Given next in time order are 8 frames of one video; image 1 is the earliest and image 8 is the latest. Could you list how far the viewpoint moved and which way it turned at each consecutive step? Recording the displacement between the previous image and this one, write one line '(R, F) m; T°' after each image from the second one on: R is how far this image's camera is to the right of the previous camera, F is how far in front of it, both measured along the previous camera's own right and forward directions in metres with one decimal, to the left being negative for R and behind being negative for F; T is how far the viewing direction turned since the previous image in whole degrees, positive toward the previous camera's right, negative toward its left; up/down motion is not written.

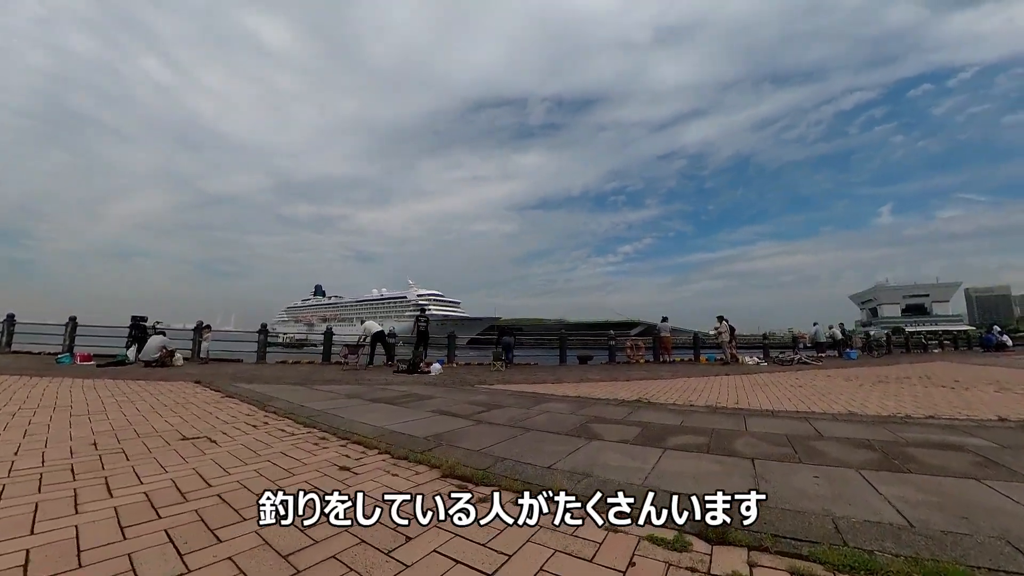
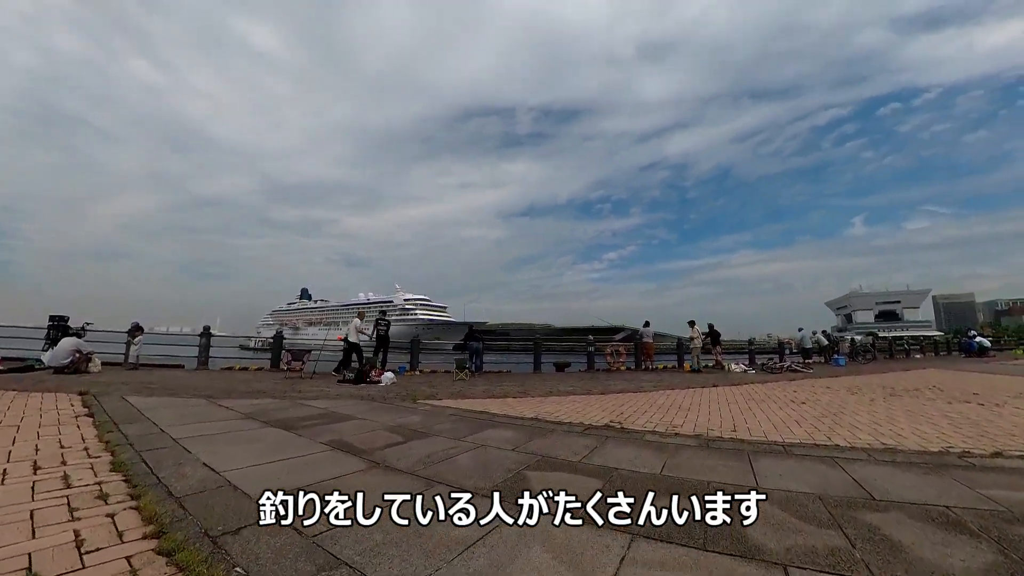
(+0.6, +1.5) m; +2°
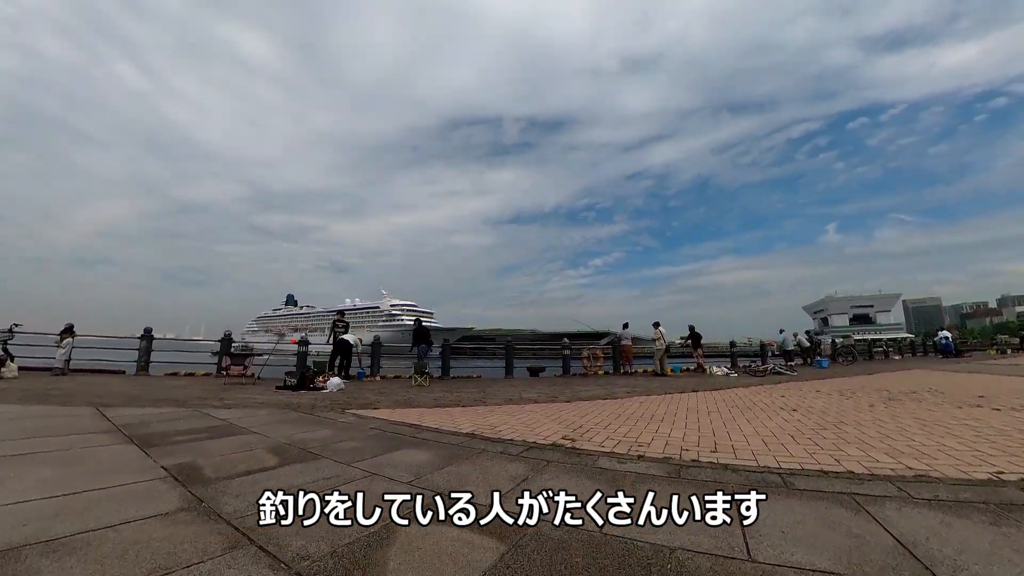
(+0.6, +1.1) m; +2°
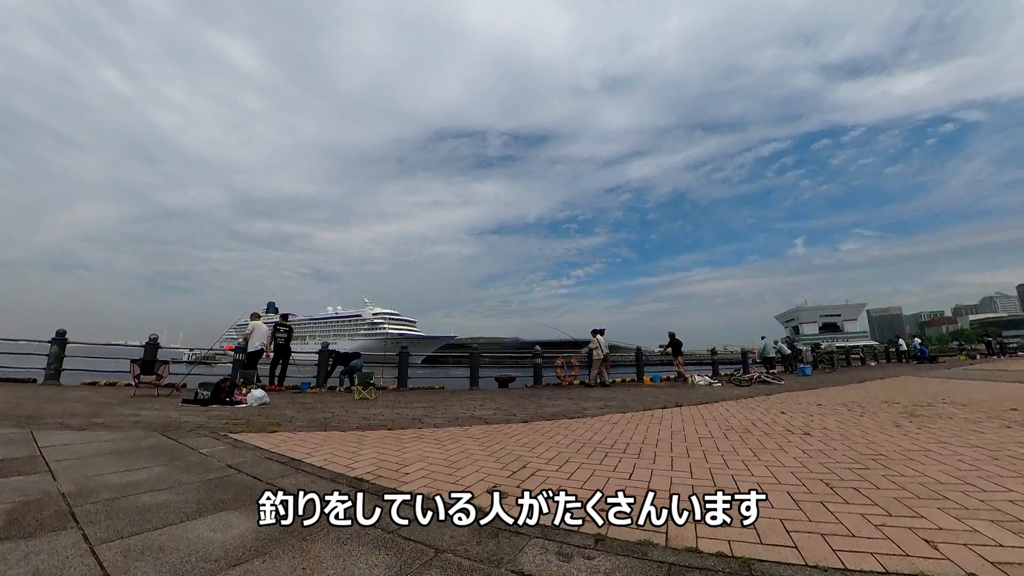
(+0.5, +1.5) m; +2°
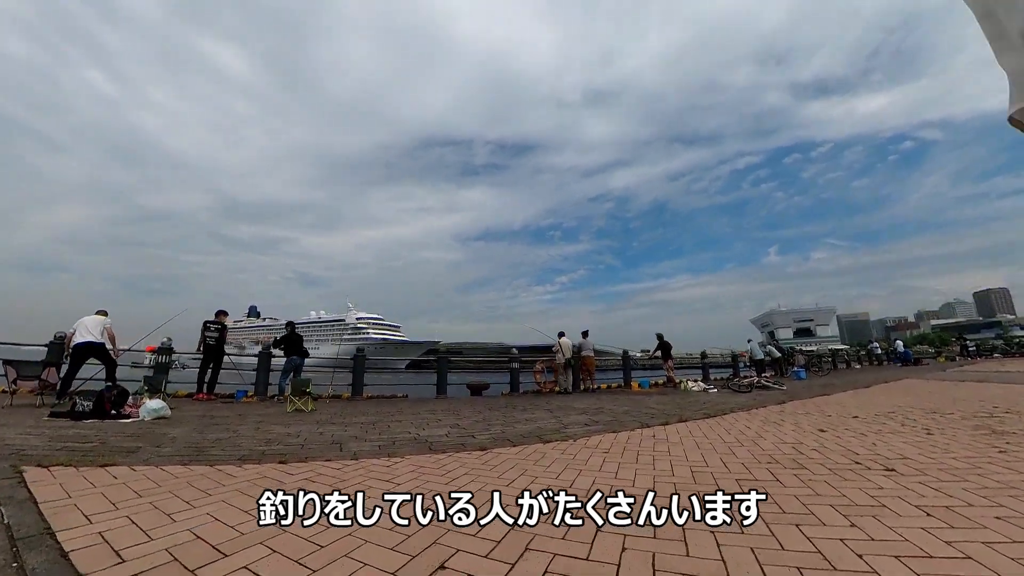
(+0.3, +1.7) m; +2°
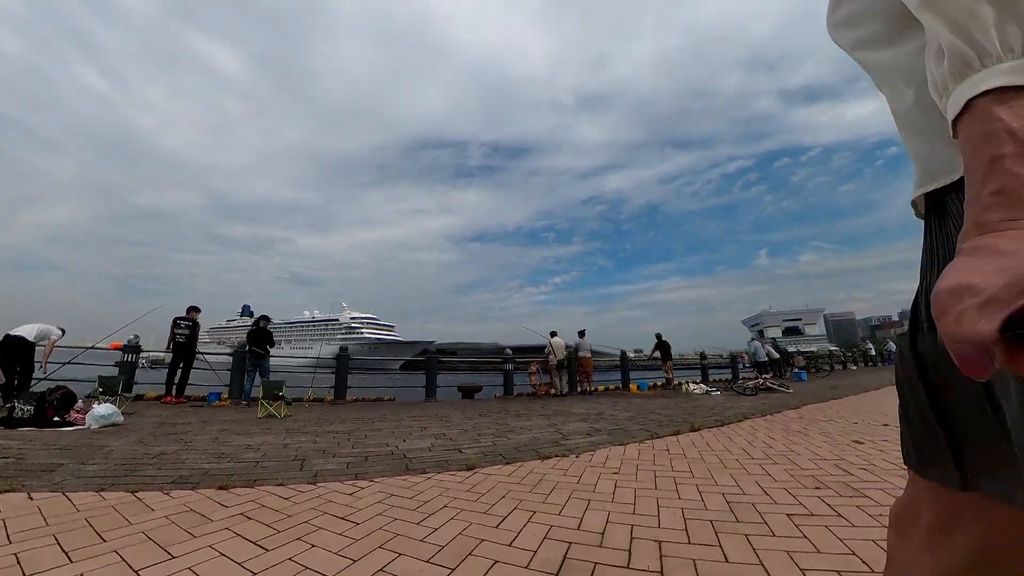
(0.0, +0.7) m; +1°
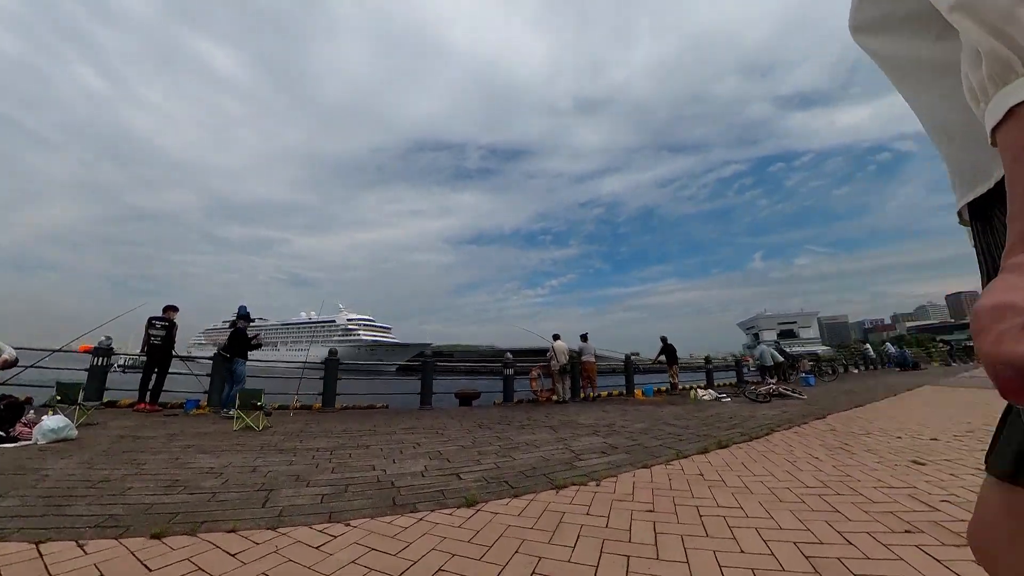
(-0.1, +0.7) m; 0°
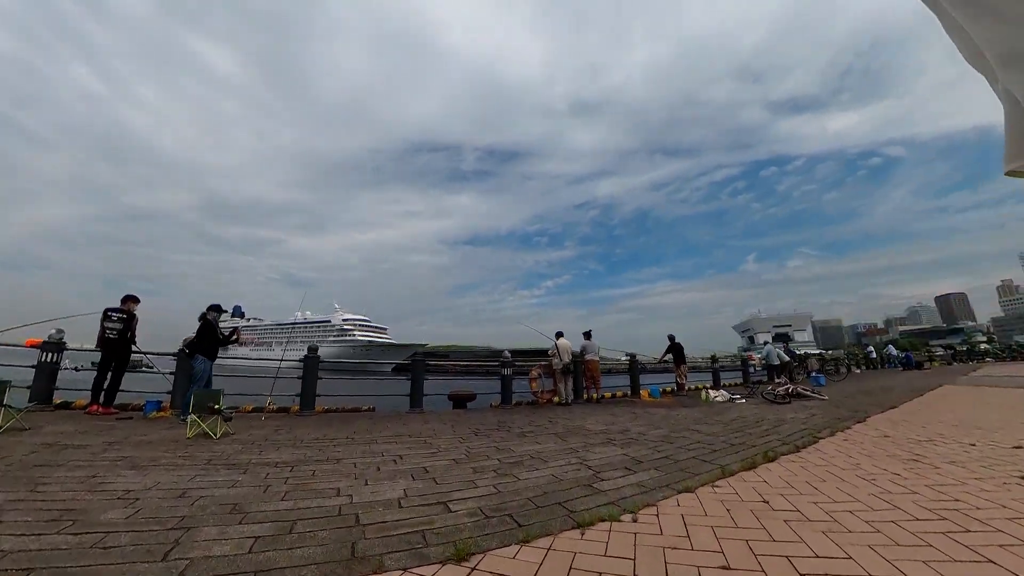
(-0.1, +1.0) m; +1°
